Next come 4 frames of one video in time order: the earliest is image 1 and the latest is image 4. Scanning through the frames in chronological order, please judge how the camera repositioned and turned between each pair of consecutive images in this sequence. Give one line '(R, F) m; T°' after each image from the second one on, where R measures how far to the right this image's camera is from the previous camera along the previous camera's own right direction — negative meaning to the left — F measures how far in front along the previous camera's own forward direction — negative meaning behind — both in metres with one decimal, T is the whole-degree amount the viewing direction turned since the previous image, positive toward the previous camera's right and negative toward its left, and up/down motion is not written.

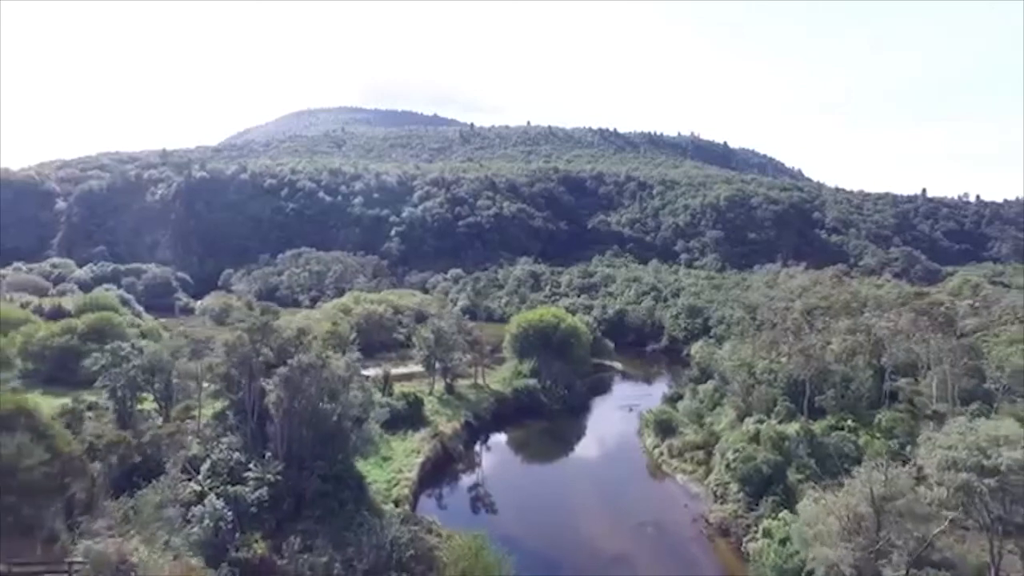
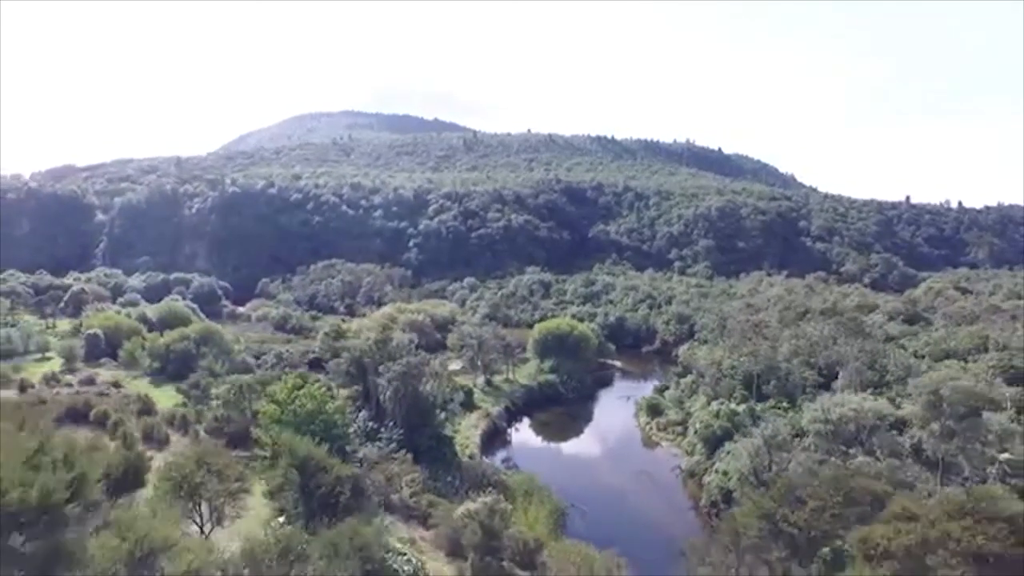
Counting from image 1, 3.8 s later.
(-2.1, -15.3) m; 0°
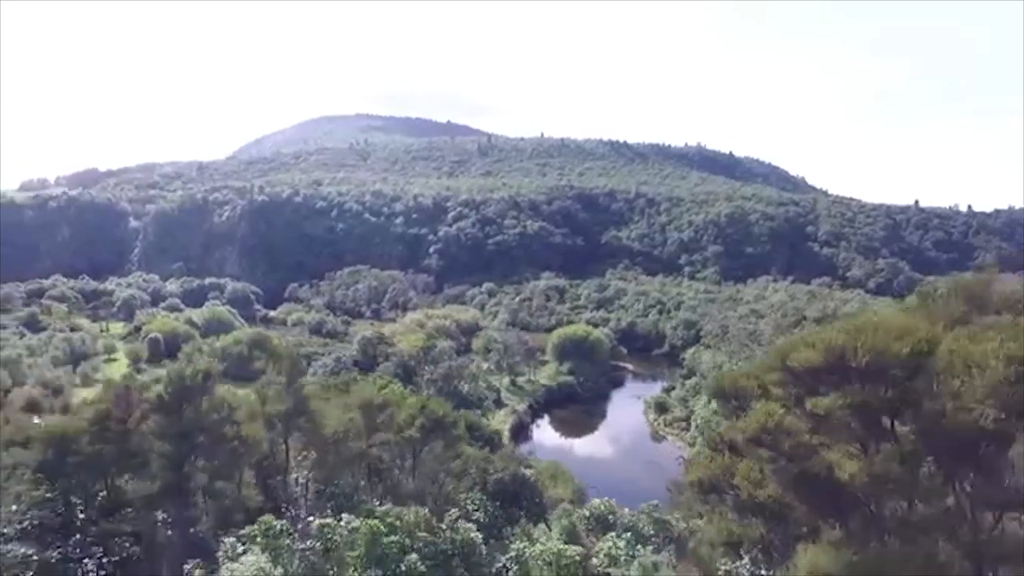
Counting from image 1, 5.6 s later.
(-0.9, -7.6) m; -1°
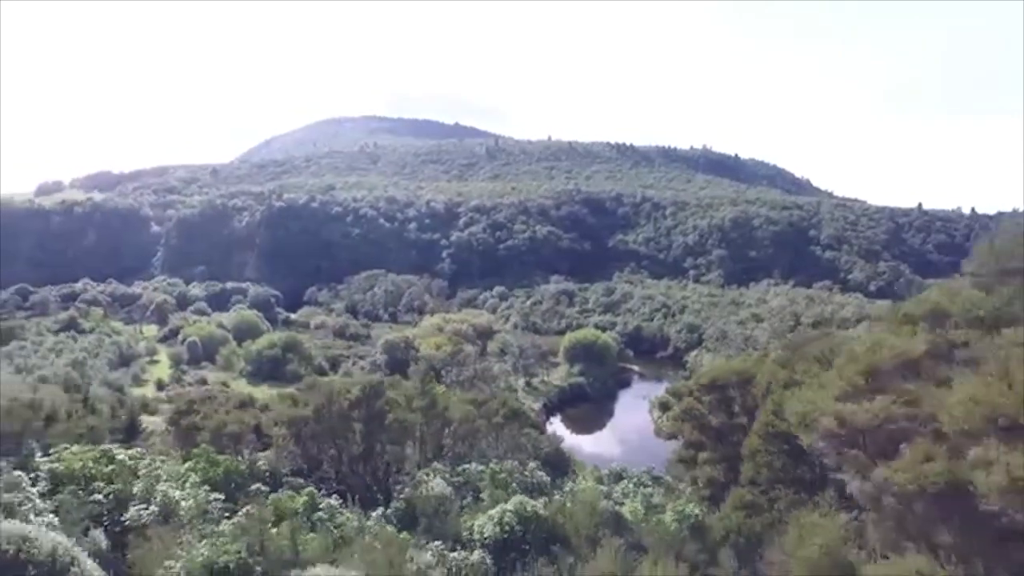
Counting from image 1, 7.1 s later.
(-0.8, -6.1) m; 0°
